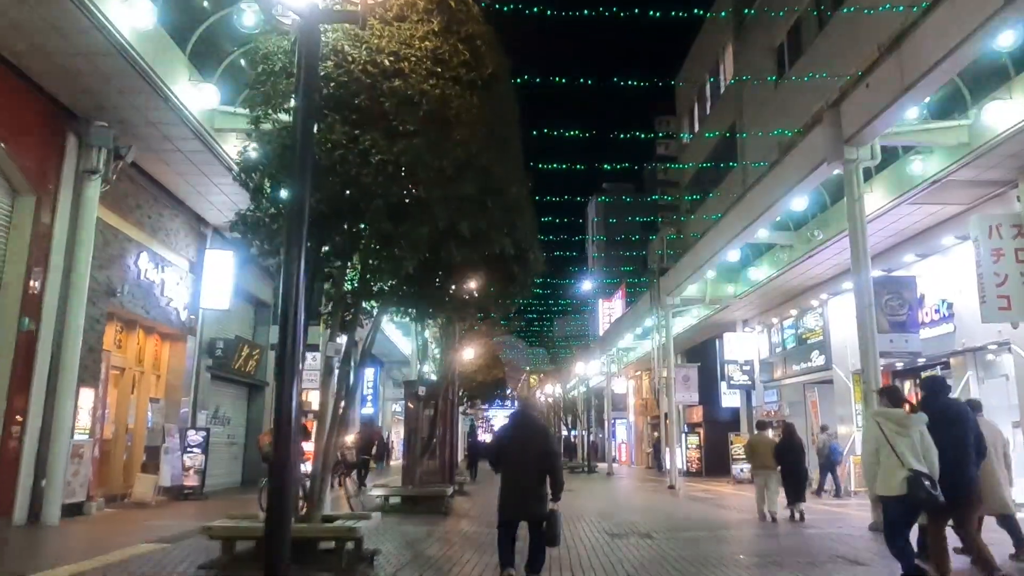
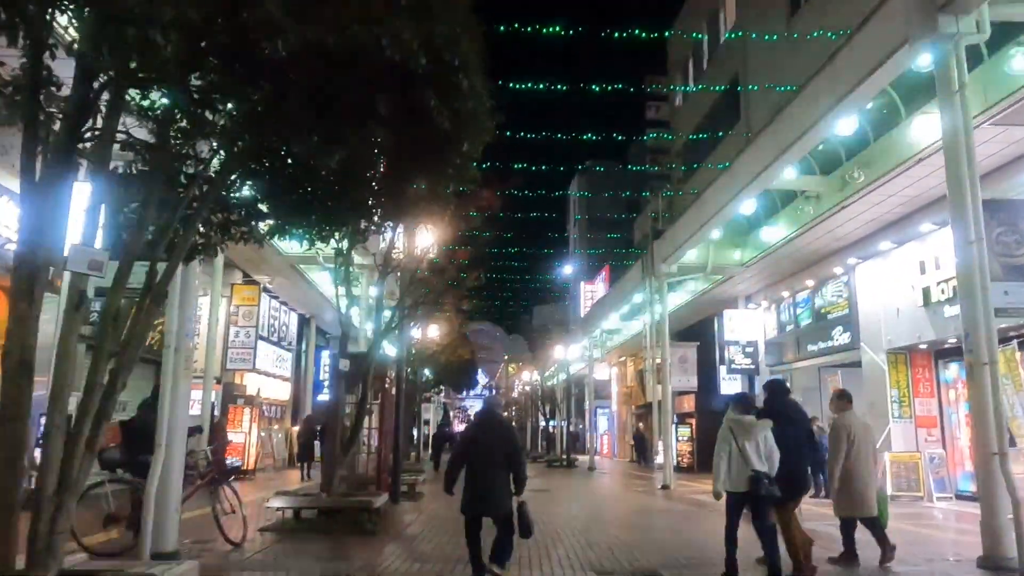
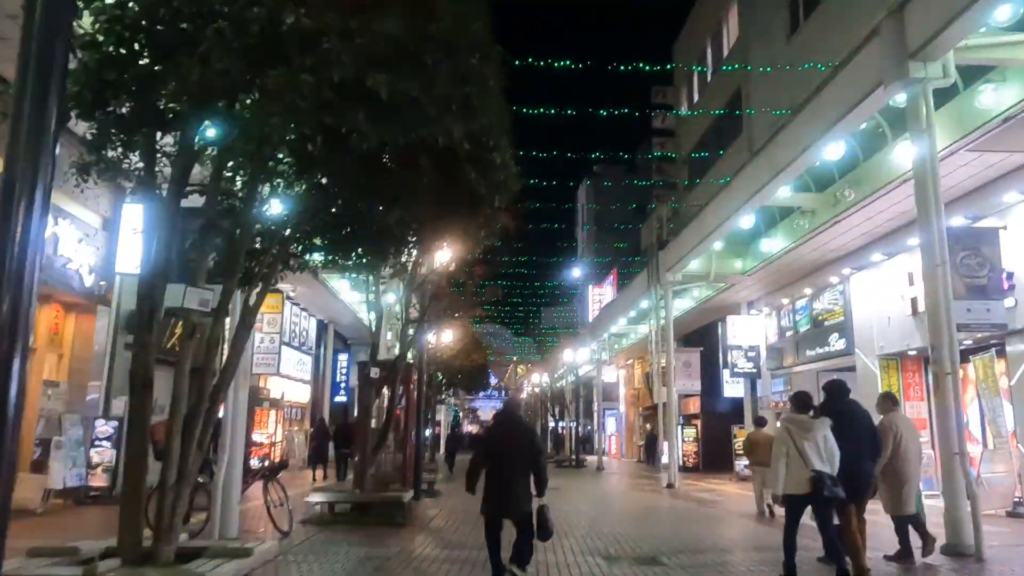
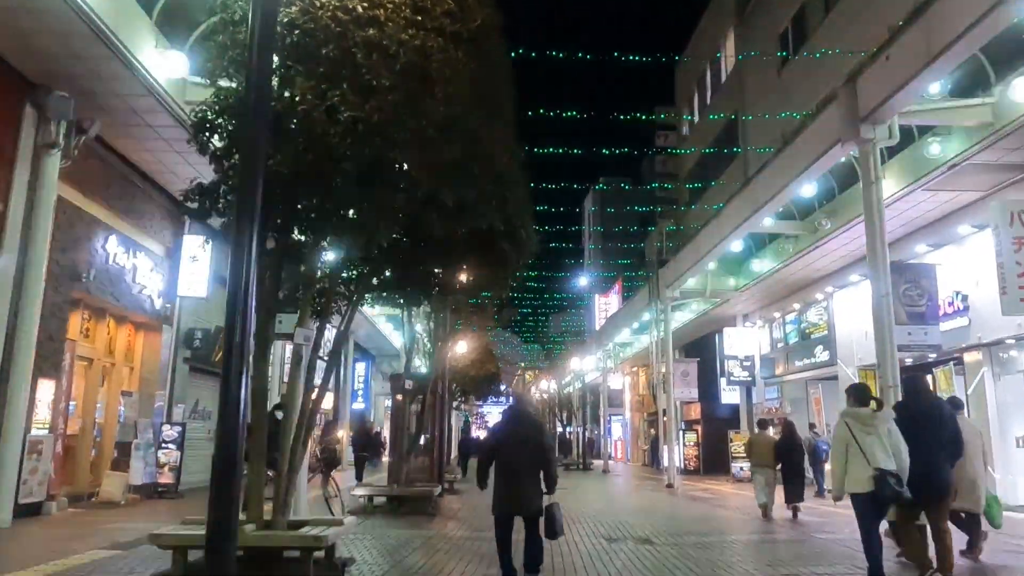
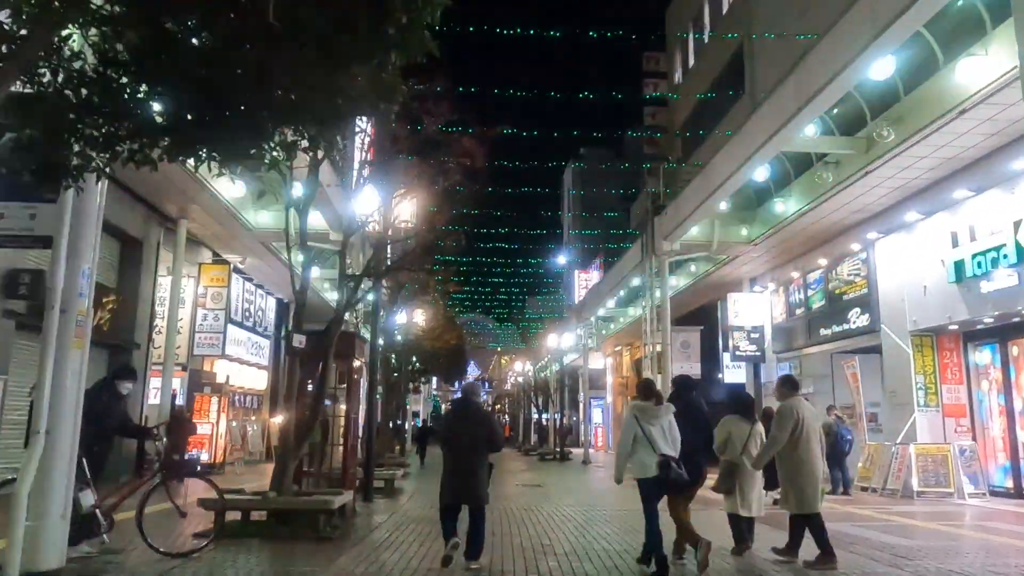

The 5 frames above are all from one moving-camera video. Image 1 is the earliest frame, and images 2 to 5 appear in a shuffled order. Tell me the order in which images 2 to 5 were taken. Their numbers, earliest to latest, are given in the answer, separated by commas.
4, 3, 2, 5
